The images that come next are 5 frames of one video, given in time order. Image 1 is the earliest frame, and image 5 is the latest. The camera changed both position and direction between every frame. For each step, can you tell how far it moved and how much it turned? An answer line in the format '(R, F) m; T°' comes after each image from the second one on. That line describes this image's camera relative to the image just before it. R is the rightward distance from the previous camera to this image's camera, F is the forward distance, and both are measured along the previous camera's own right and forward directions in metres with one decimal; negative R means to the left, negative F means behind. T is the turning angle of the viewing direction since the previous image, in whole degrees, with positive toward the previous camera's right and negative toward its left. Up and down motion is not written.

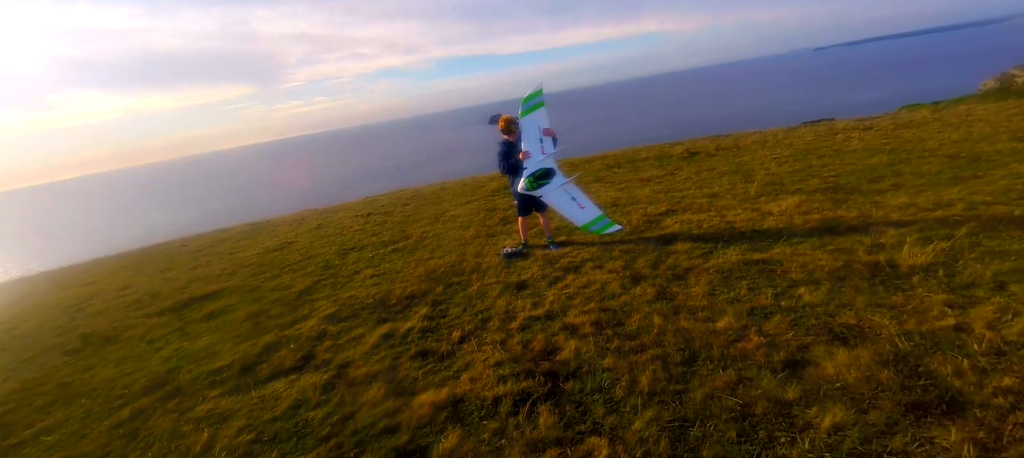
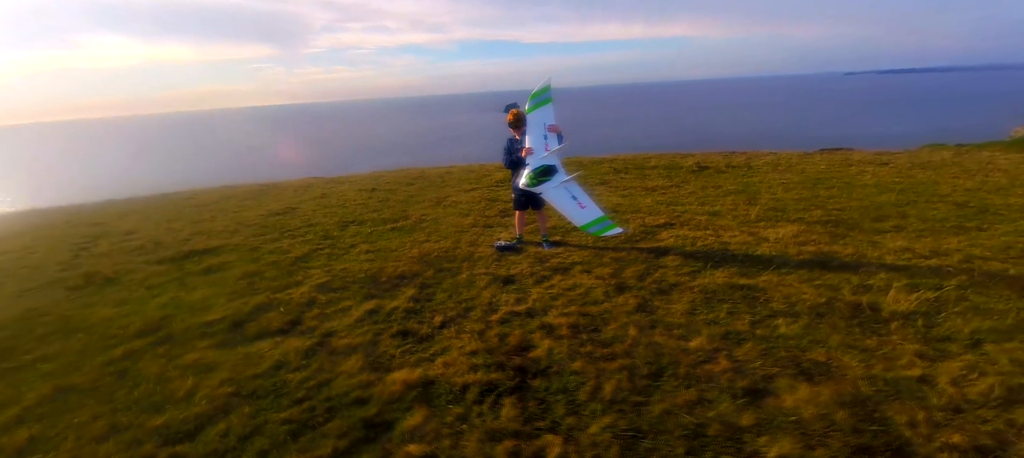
(+0.1, -0.1) m; -1°
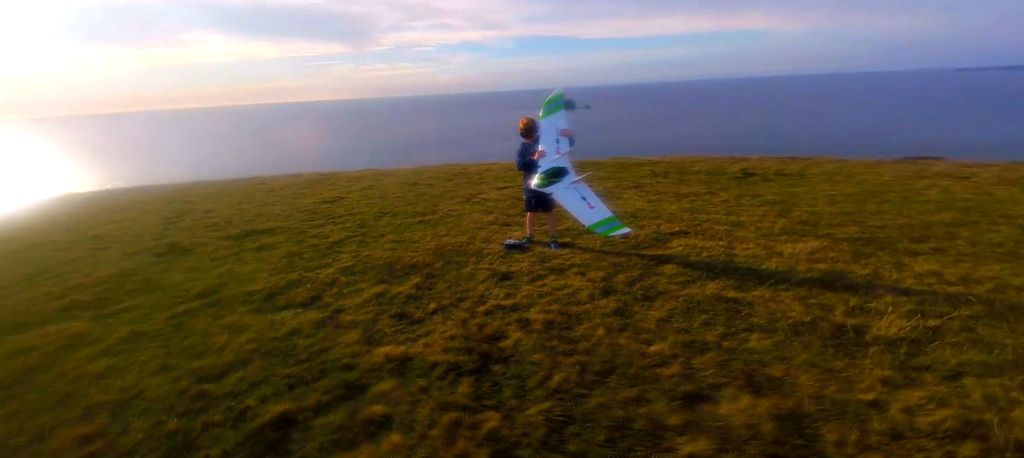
(+0.9, -0.4) m; -9°
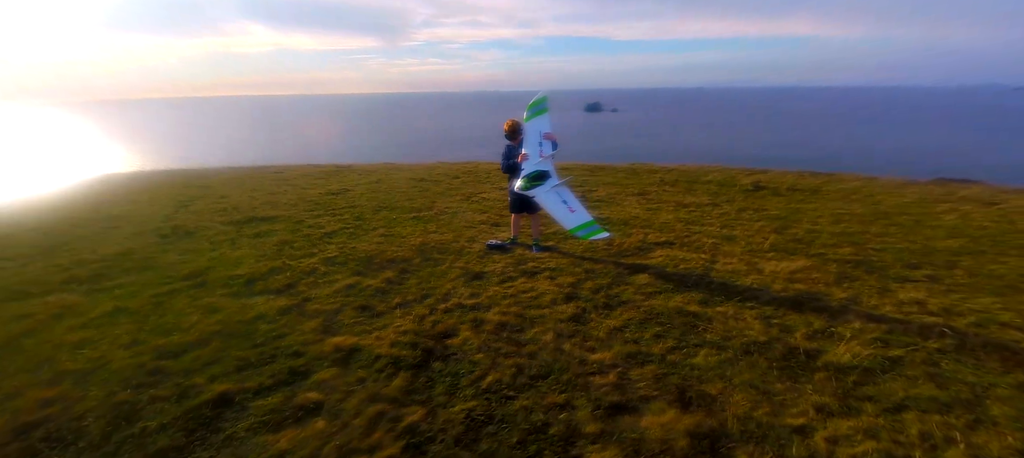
(+0.8, -0.1) m; -4°
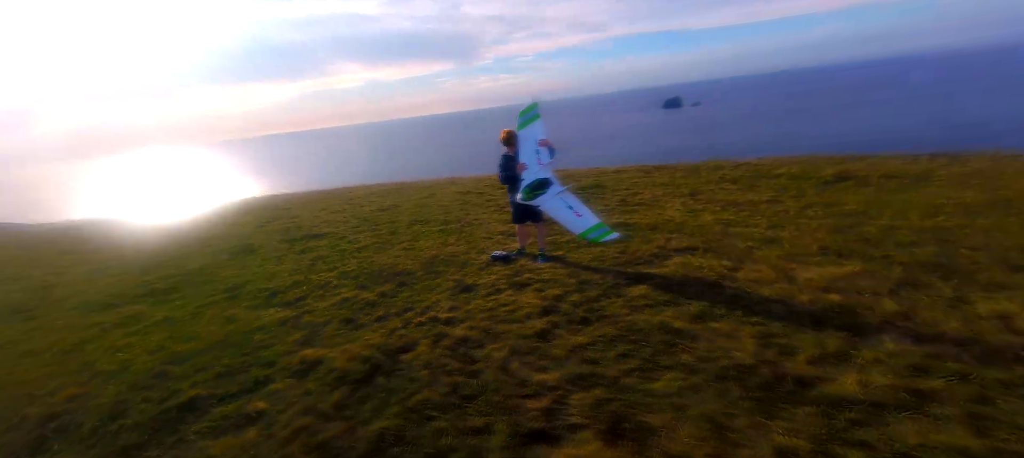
(+1.6, +0.4) m; -14°
